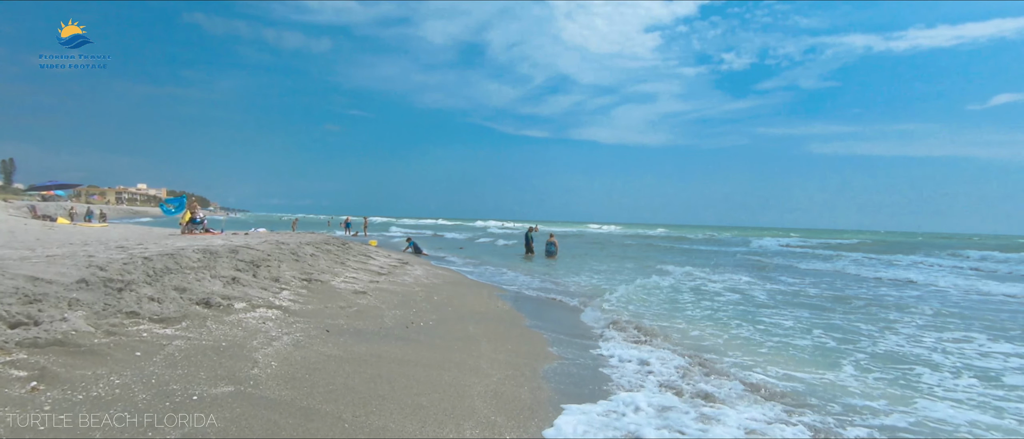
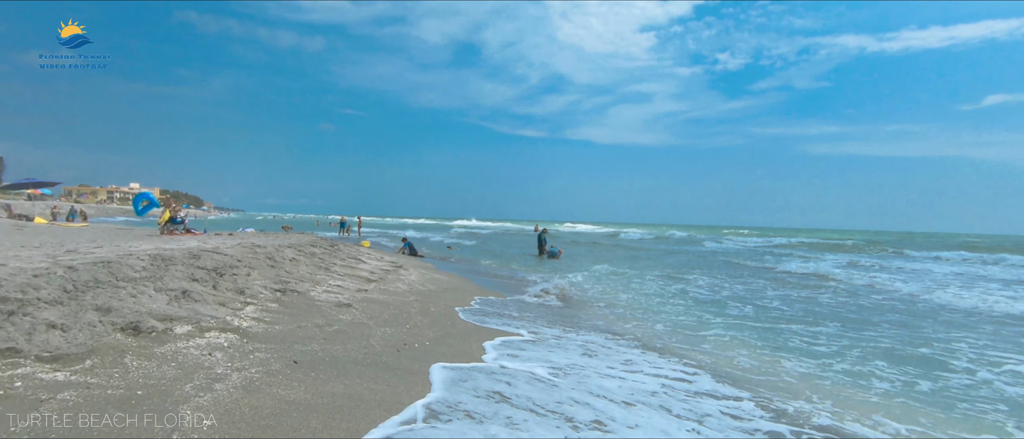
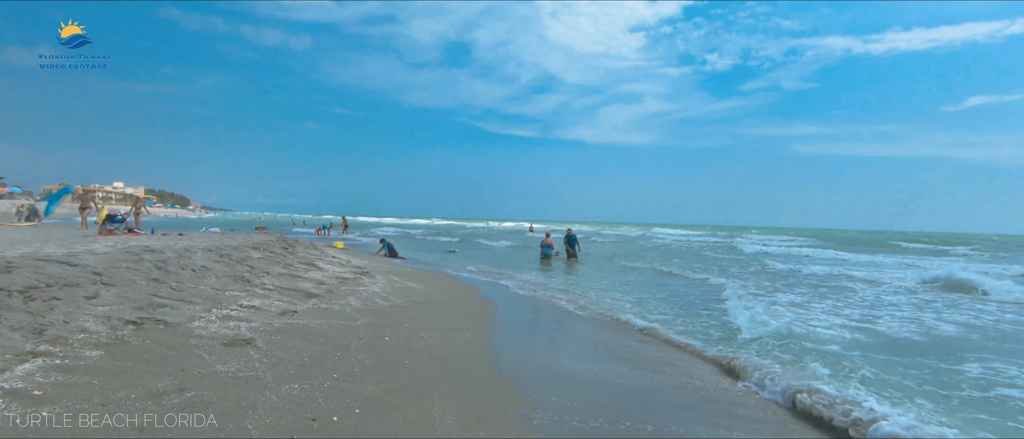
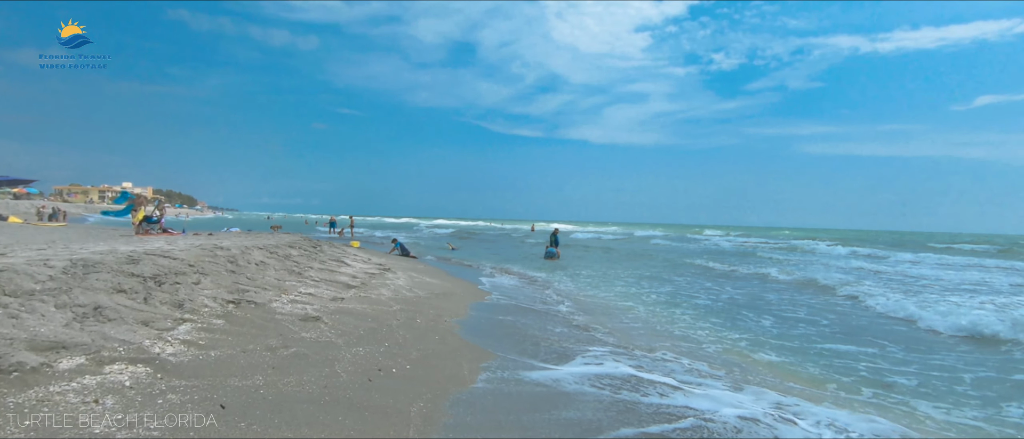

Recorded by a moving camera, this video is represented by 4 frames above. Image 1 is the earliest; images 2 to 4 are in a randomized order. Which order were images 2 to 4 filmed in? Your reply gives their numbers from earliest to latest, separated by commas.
2, 4, 3
